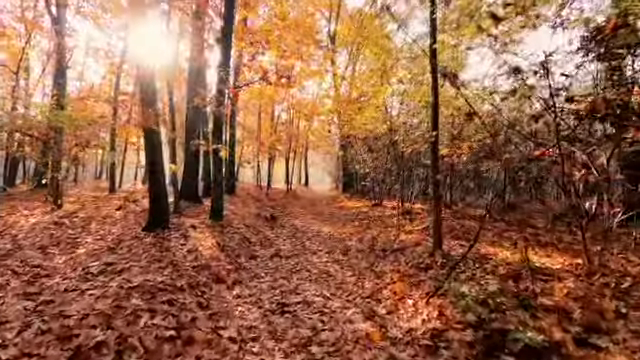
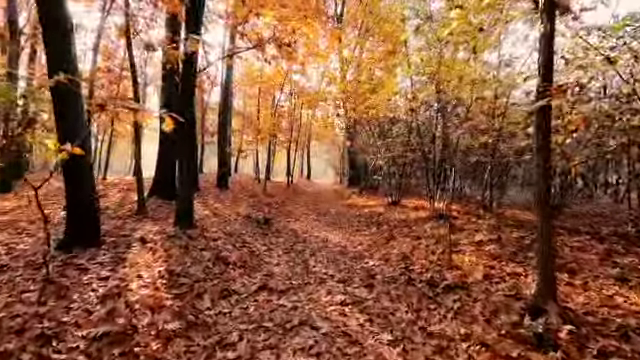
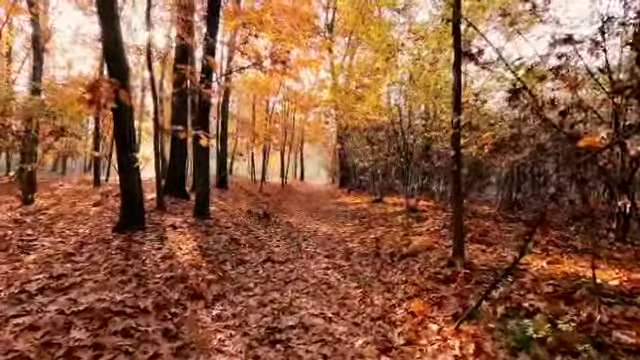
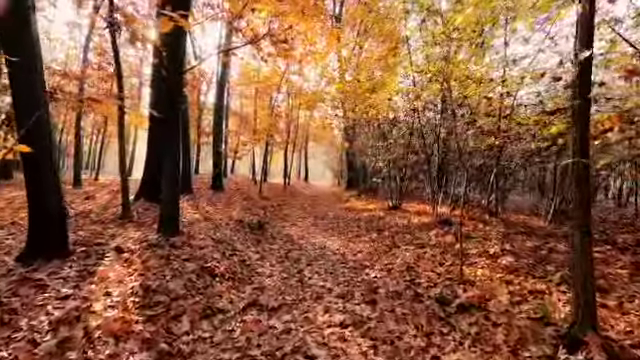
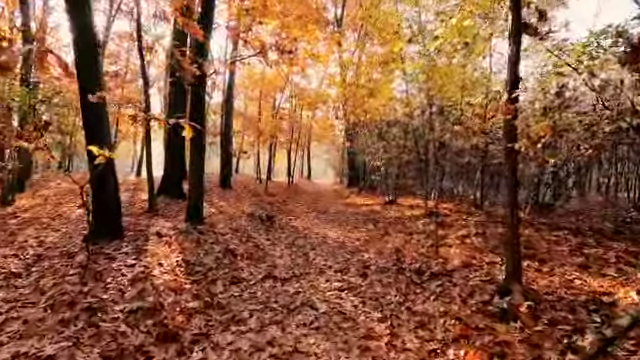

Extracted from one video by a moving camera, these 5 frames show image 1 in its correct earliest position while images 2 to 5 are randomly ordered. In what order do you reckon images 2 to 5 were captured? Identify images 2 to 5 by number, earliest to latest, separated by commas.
3, 5, 2, 4
